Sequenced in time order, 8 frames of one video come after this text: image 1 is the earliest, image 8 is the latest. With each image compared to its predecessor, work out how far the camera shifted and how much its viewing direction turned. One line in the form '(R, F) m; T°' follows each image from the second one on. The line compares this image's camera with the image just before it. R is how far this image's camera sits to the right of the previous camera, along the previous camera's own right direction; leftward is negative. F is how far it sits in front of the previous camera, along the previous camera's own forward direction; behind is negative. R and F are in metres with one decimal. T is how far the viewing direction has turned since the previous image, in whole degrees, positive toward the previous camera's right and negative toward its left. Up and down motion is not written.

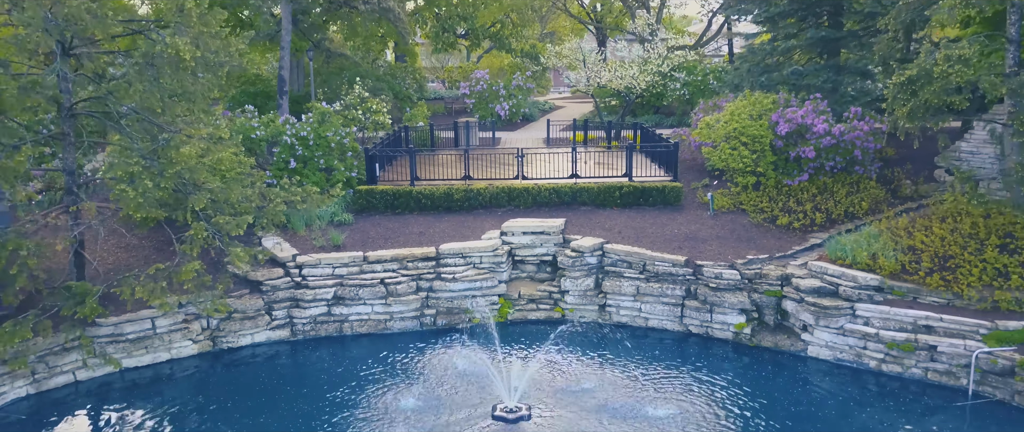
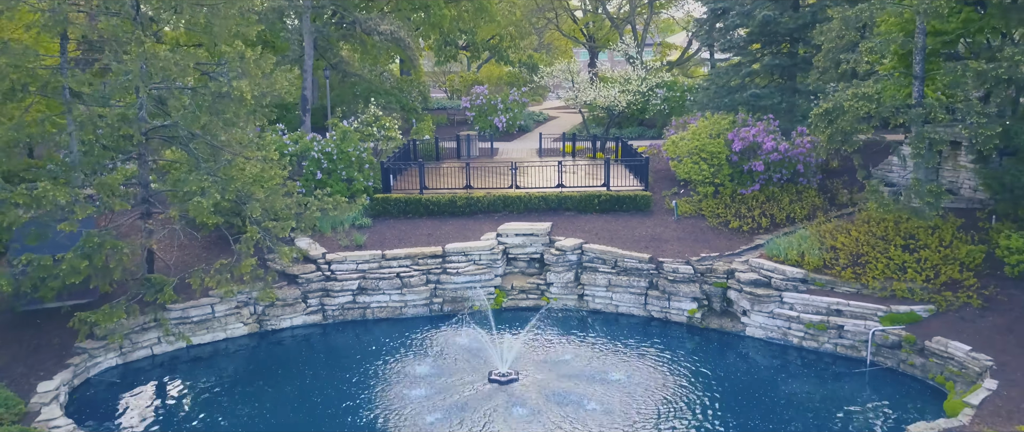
(+0.1, -2.1) m; 0°
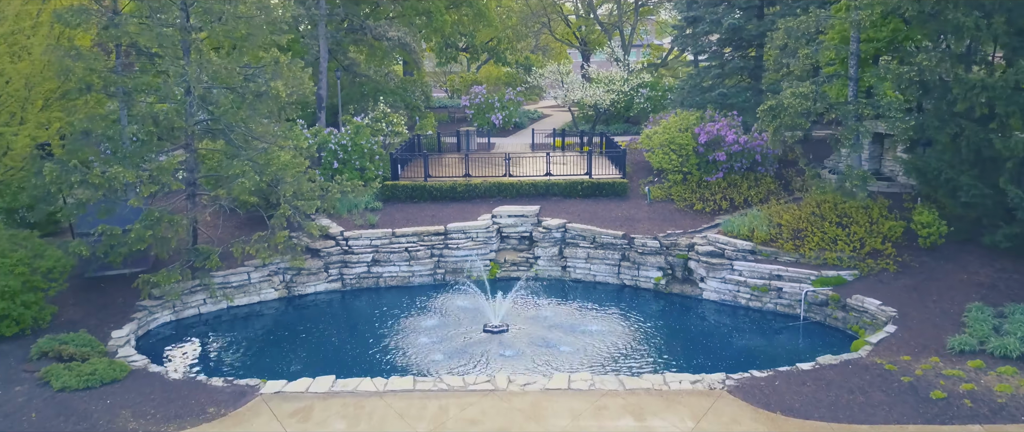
(+0.1, -1.9) m; 0°
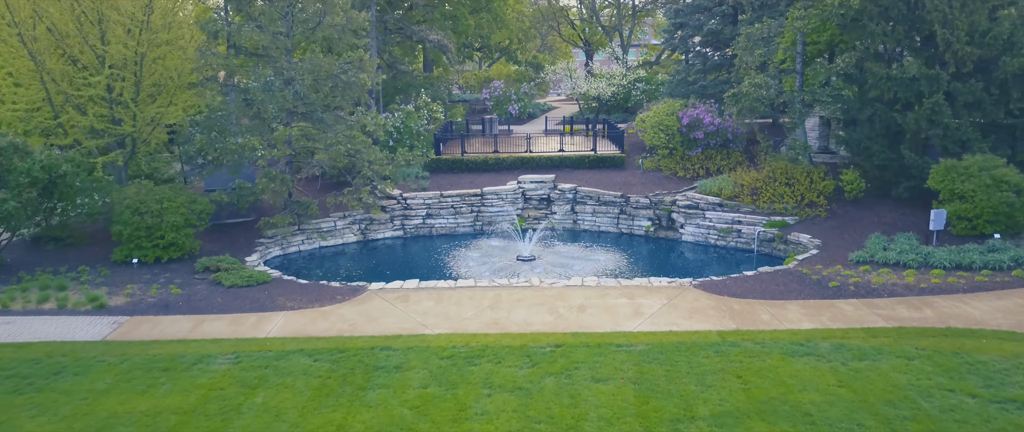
(-0.5, -4.0) m; 0°
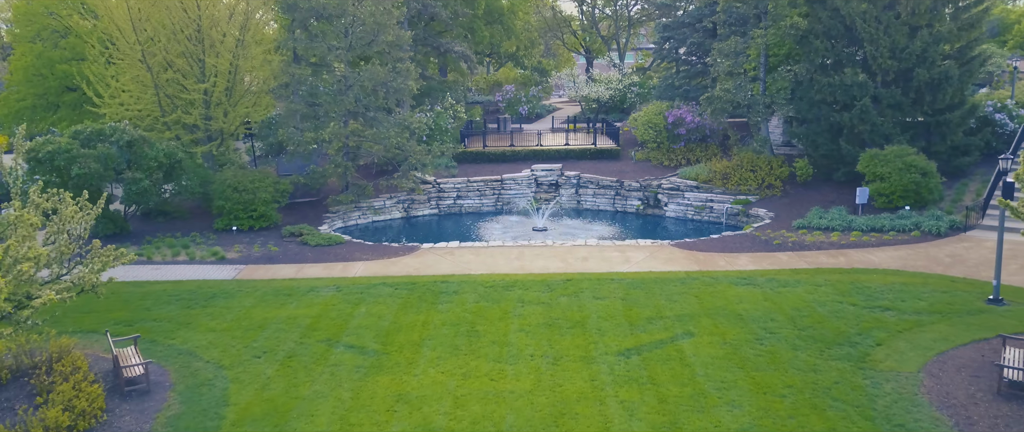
(-0.4, -3.9) m; 0°
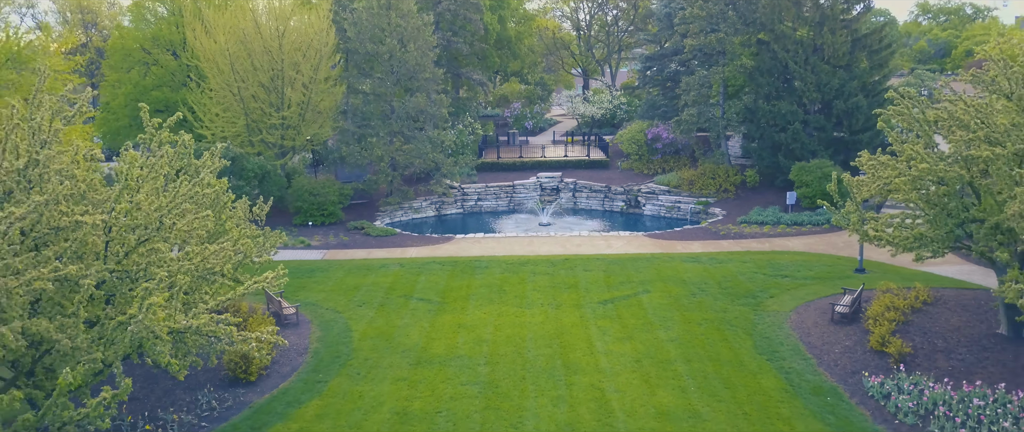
(-0.3, -5.4) m; 0°
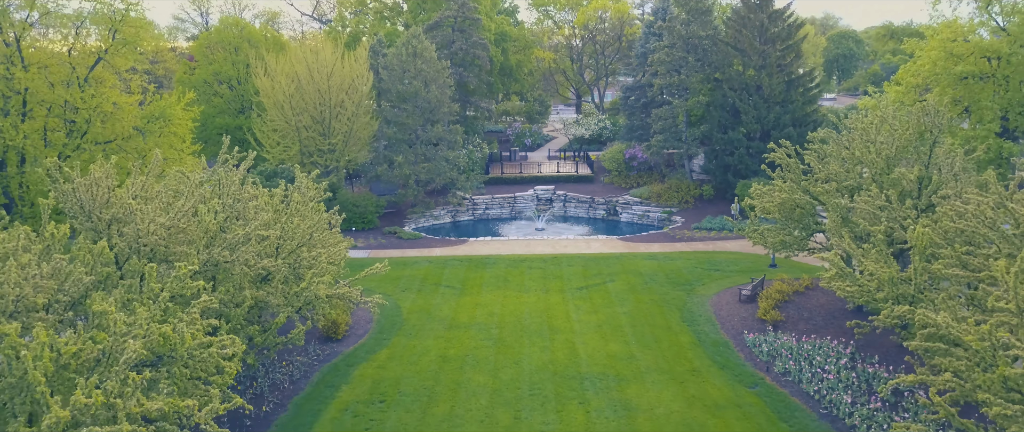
(0.0, -6.0) m; 0°
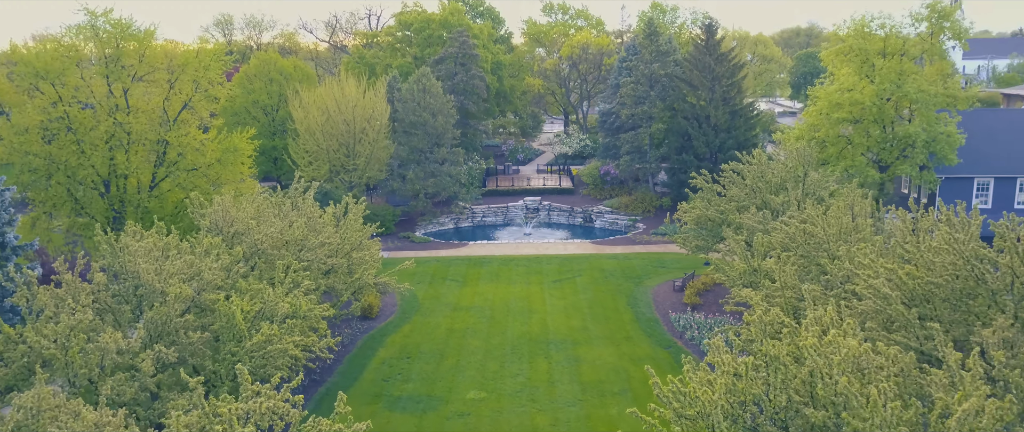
(+0.3, -6.4) m; 0°
